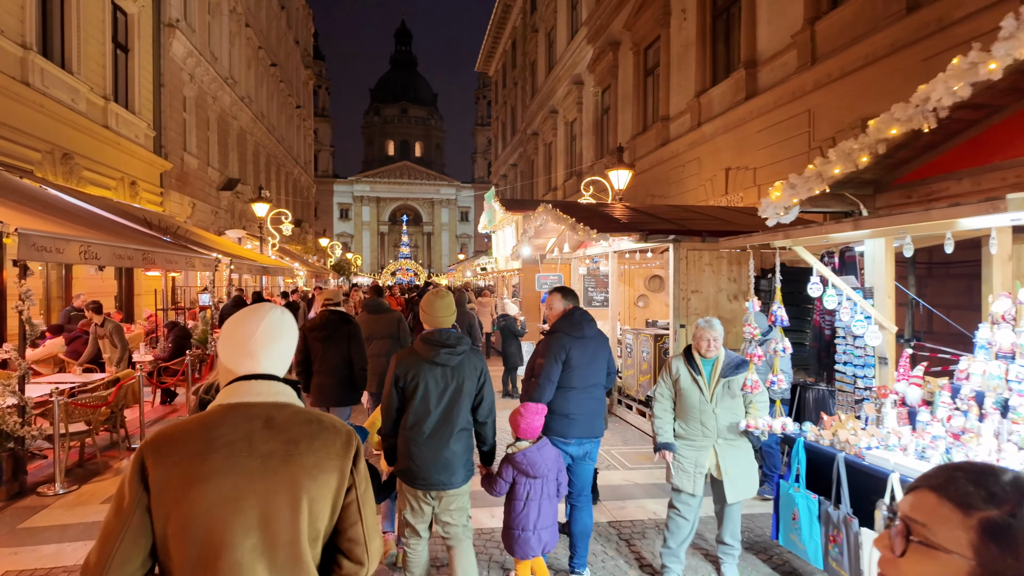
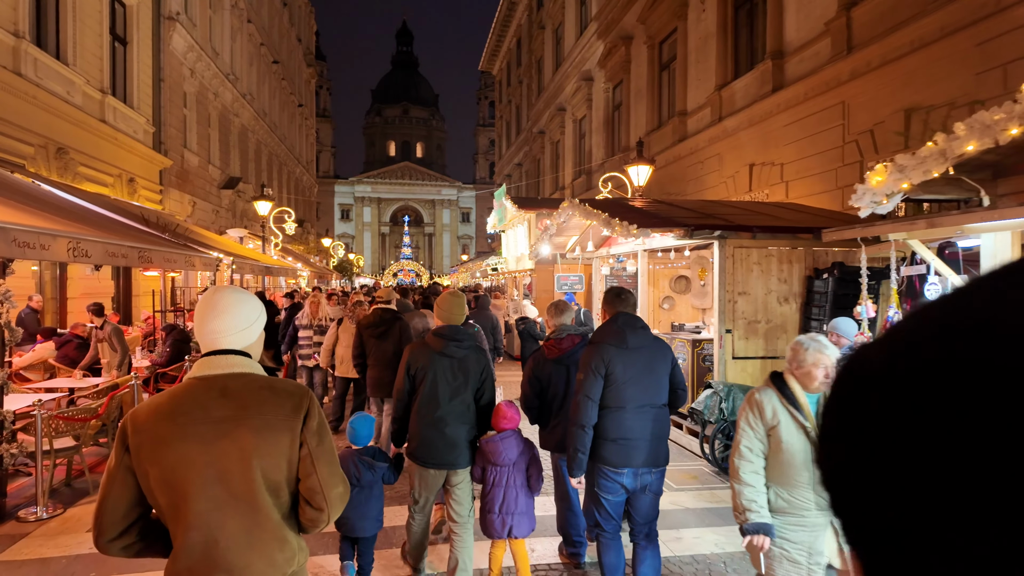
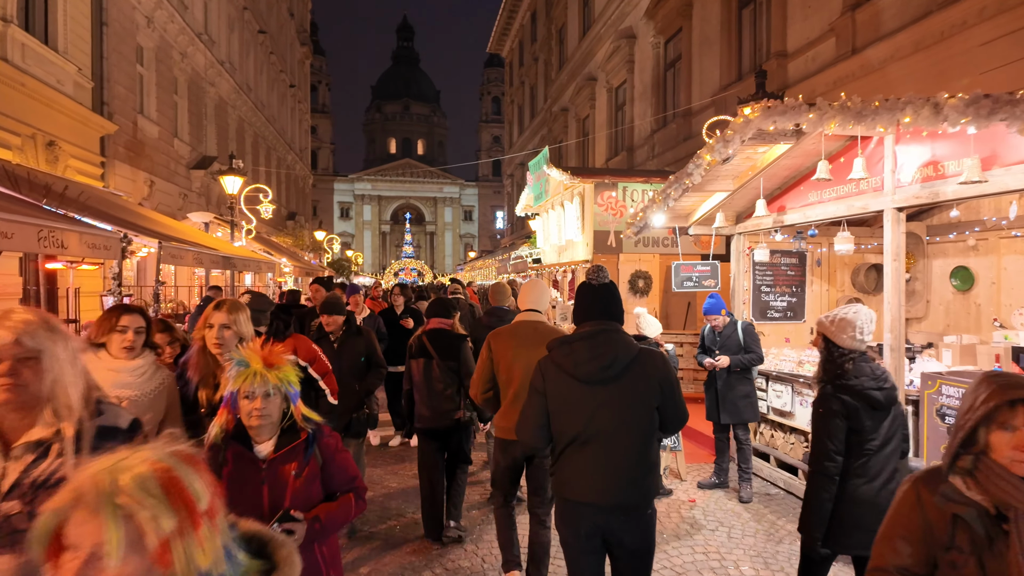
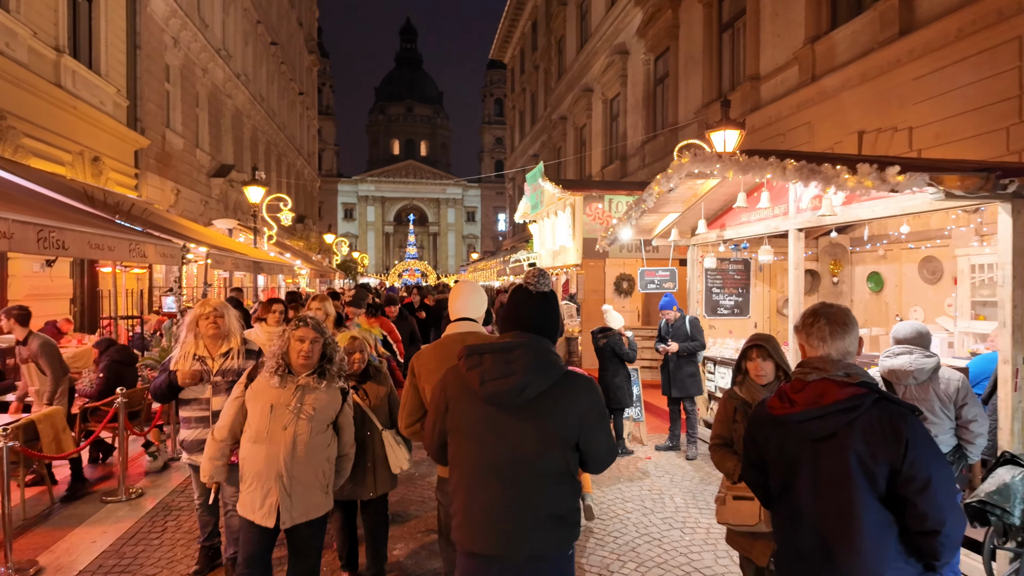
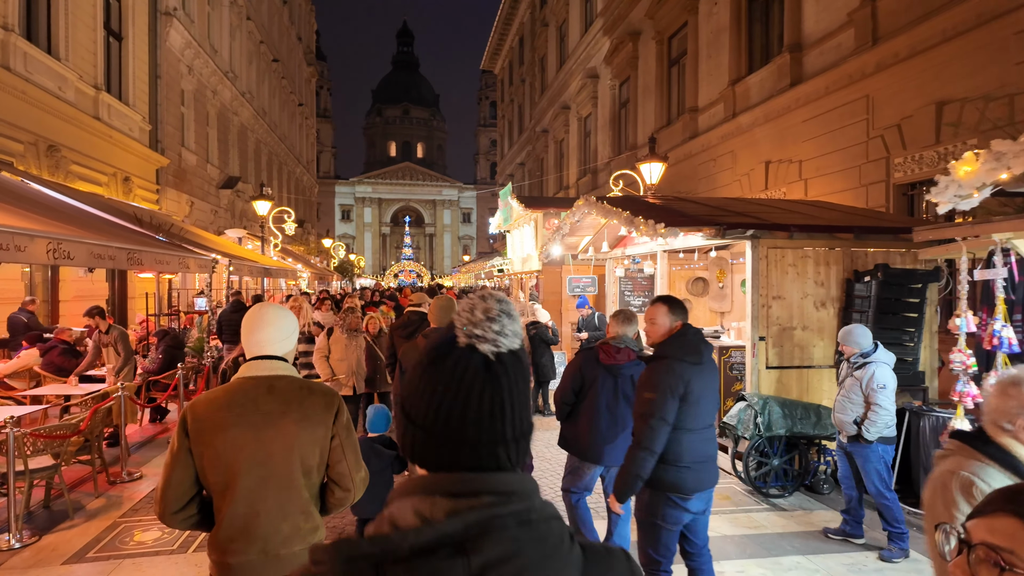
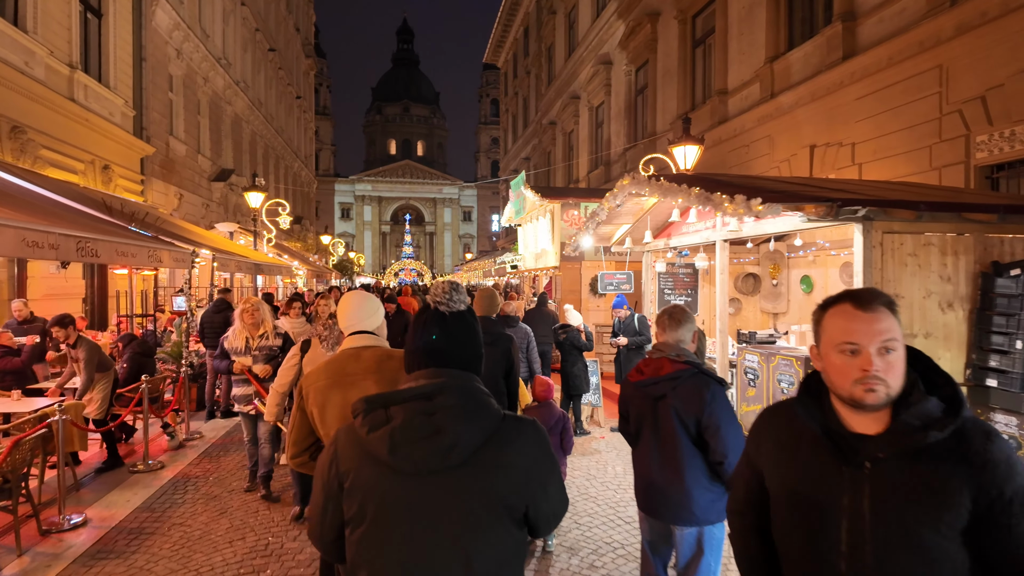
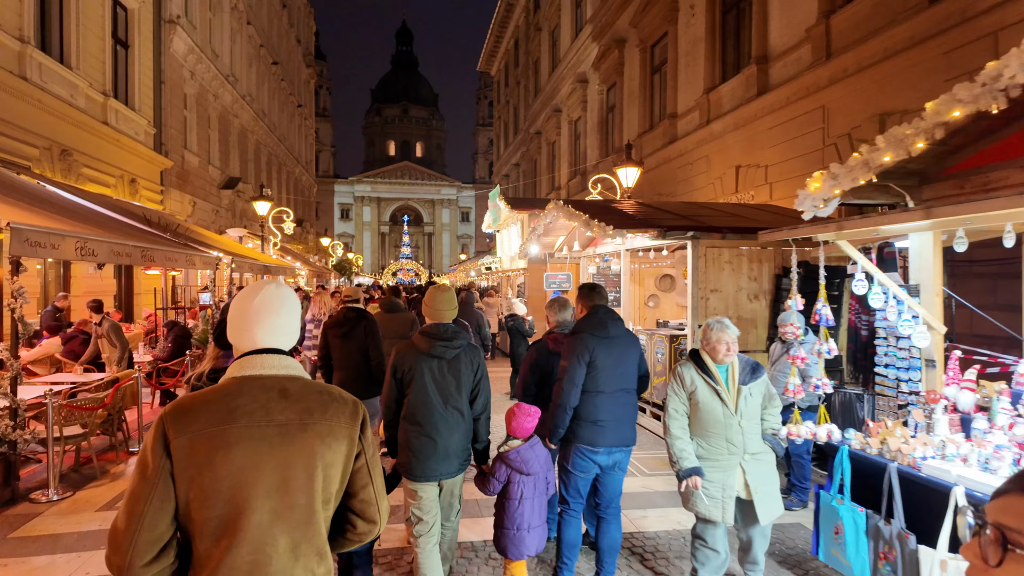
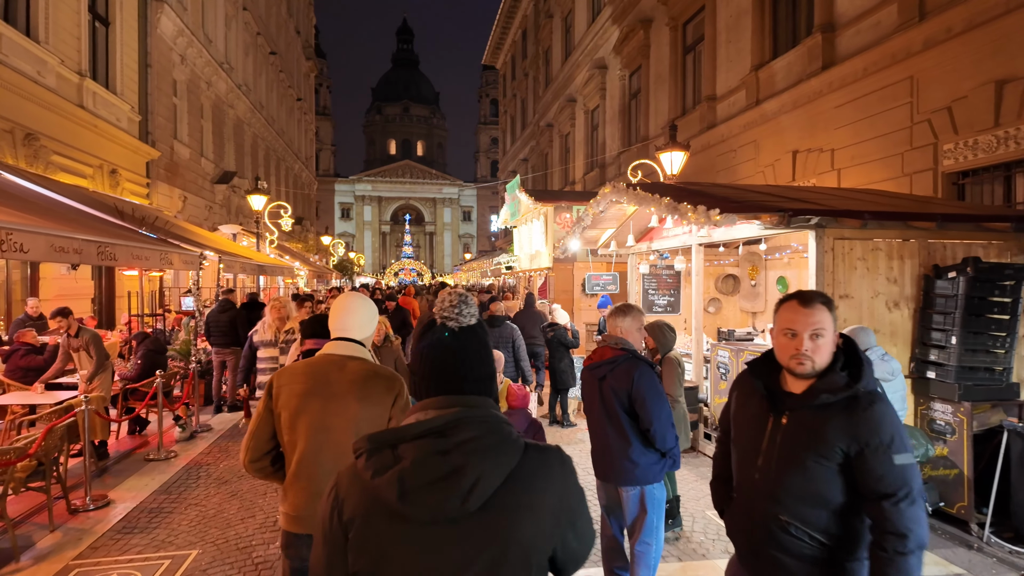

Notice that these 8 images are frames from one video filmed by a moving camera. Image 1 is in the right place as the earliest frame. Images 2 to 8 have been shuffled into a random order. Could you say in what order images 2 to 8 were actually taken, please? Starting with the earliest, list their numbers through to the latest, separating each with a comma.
7, 2, 5, 8, 6, 4, 3
